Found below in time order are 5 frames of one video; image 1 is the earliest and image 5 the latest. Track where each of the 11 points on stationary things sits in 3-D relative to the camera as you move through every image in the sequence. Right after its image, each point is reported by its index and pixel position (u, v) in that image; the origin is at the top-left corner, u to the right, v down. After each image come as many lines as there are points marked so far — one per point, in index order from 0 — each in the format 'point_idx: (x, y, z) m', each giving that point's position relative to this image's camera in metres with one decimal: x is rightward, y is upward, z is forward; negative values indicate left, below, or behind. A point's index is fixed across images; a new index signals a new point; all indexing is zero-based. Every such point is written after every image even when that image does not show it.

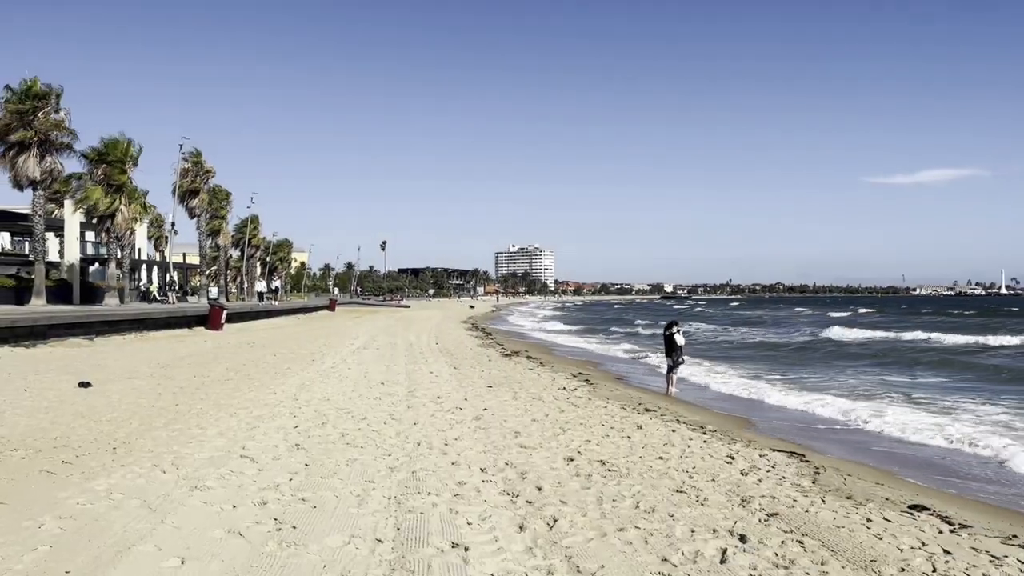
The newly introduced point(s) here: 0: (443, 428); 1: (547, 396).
0: (-1.0, -2.0, +10.3) m
1: (+0.7, -2.3, +14.9) m
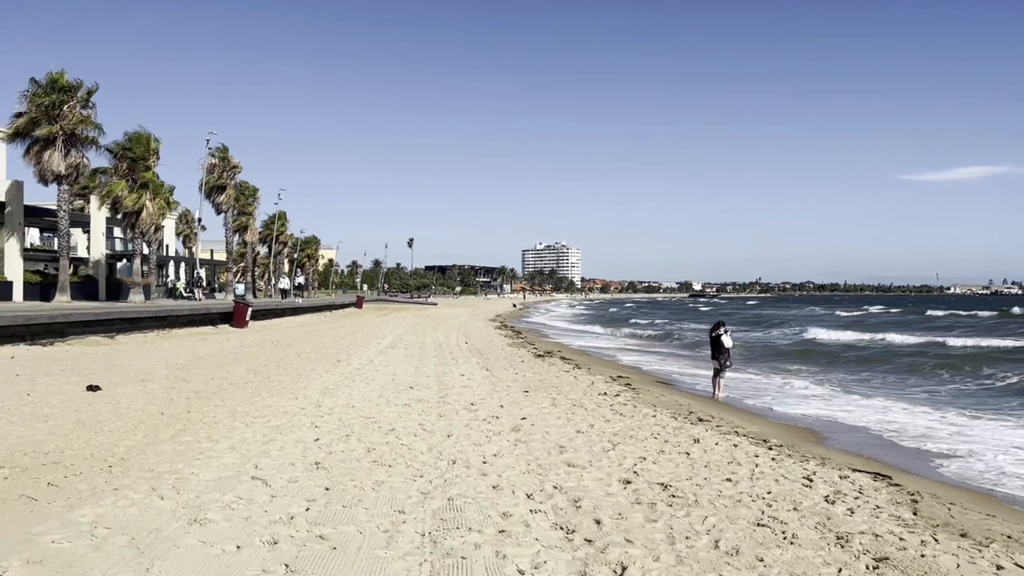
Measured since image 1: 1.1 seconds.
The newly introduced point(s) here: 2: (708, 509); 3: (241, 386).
0: (-0.4, -2.0, +9.3) m
1: (+1.5, -2.2, +13.7) m
2: (+2.0, -2.2, +7.1) m
3: (-4.9, -1.8, +13.0) m
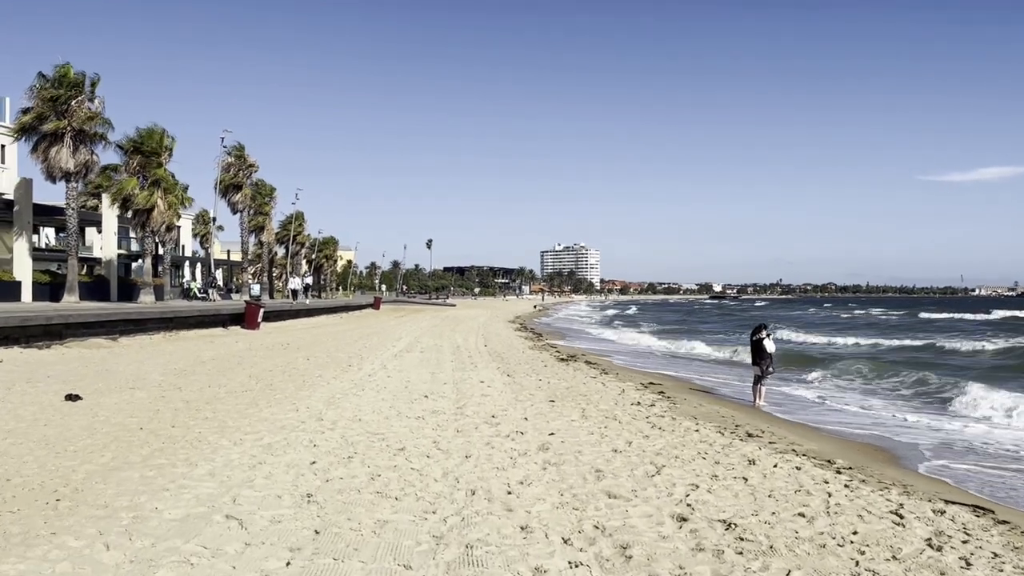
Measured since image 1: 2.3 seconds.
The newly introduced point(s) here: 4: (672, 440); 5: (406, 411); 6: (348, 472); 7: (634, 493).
0: (-0.1, -2.0, +7.9) m
1: (+1.9, -2.2, +12.3) m
2: (+2.2, -2.2, +5.7) m
3: (-4.5, -1.8, +11.8) m
4: (+2.3, -2.2, +10.4) m
5: (-1.6, -1.9, +11.0) m
6: (-1.7, -1.9, +7.2) m
7: (+1.2, -2.1, +7.3) m
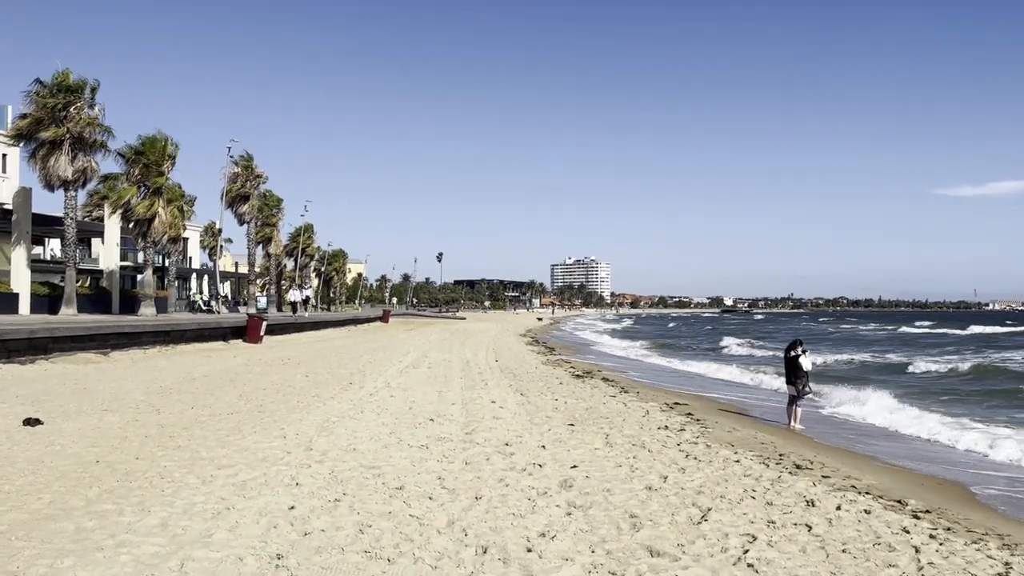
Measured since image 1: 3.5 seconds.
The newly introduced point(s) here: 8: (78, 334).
0: (+0.1, -2.1, +6.6) m
1: (+2.1, -2.4, +11.0) m
2: (+2.4, -2.2, +4.4) m
3: (-4.3, -1.9, +10.5) m
4: (+2.5, -2.4, +9.0) m
5: (-1.4, -2.0, +9.7) m
6: (-1.5, -1.9, +5.9) m
7: (+1.4, -2.2, +6.0) m
8: (-11.8, -1.3, +19.4) m
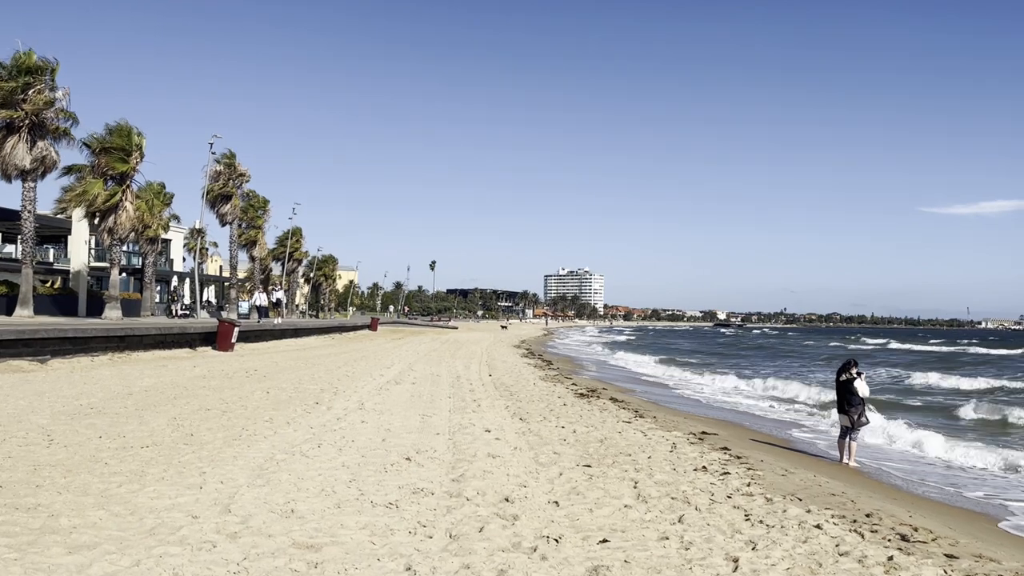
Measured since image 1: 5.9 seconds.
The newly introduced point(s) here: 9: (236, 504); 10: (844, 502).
0: (+0.1, -2.0, +4.0) m
1: (+2.2, -2.4, +8.4) m
2: (+2.4, -2.2, +1.8) m
3: (-4.3, -1.9, +7.9) m
4: (+2.6, -2.4, +6.5) m
5: (-1.4, -2.0, +7.1) m
6: (-1.4, -1.8, +3.3) m
7: (+1.5, -2.1, +3.4) m
8: (-11.8, -1.2, +16.7) m
9: (-2.4, -1.9, +6.4) m
10: (+4.0, -2.6, +8.7) m
